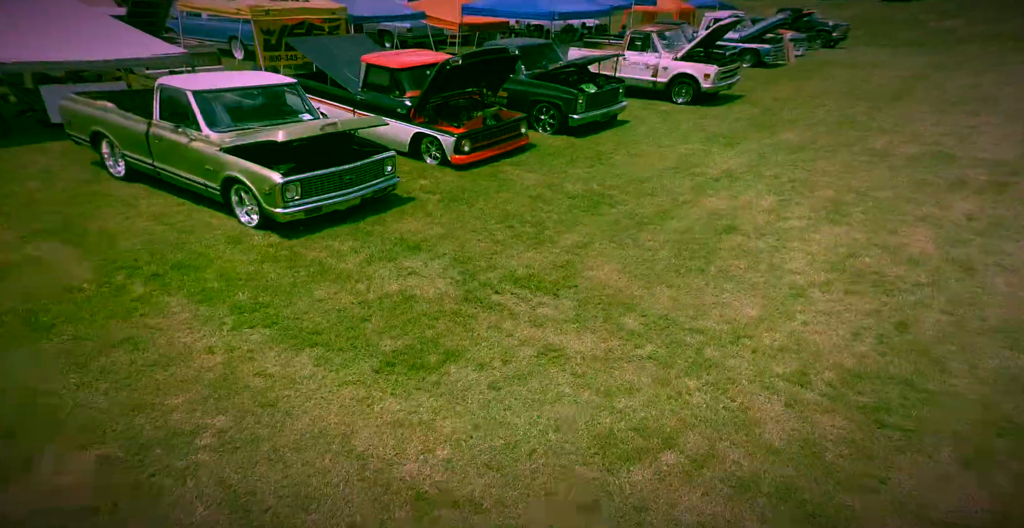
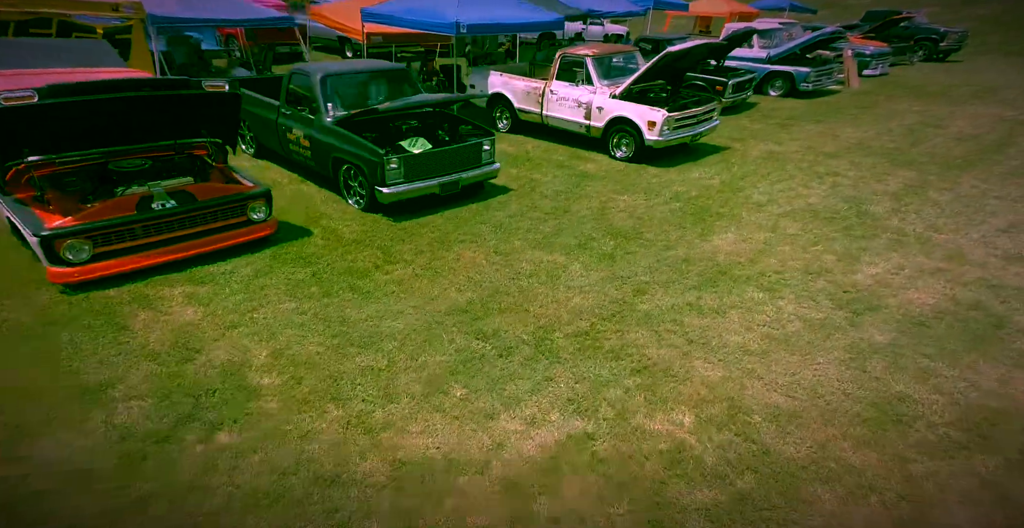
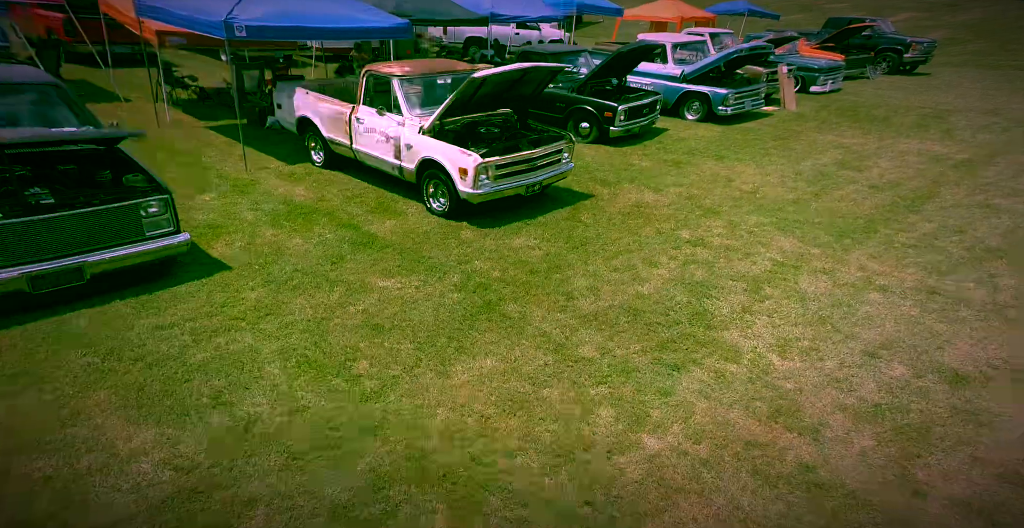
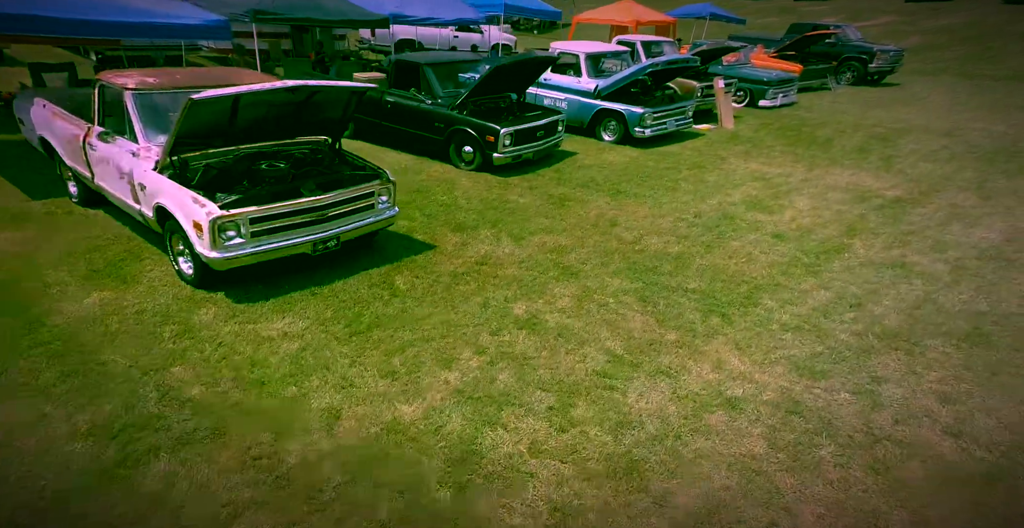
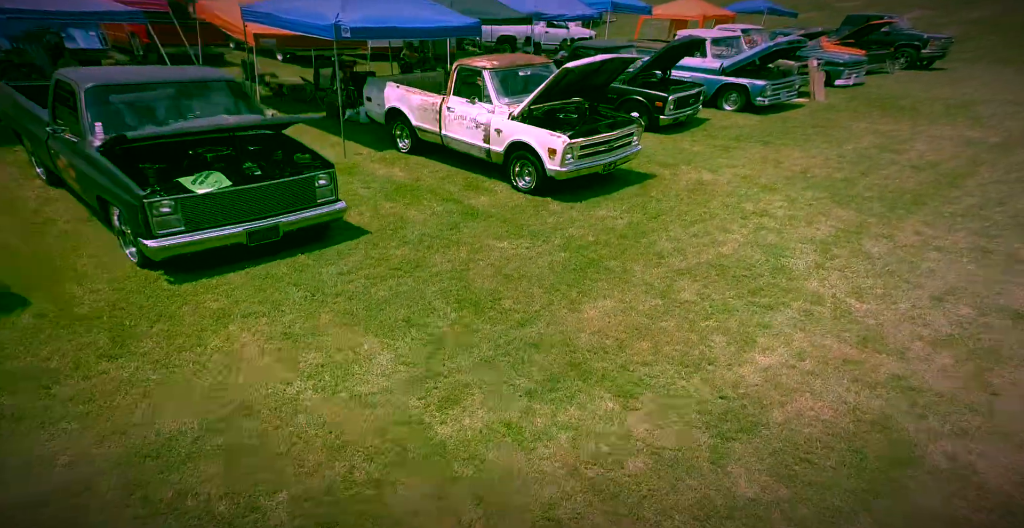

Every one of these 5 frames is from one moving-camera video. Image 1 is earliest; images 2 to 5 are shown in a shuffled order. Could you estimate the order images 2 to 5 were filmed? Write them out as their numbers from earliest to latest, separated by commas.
2, 5, 3, 4
